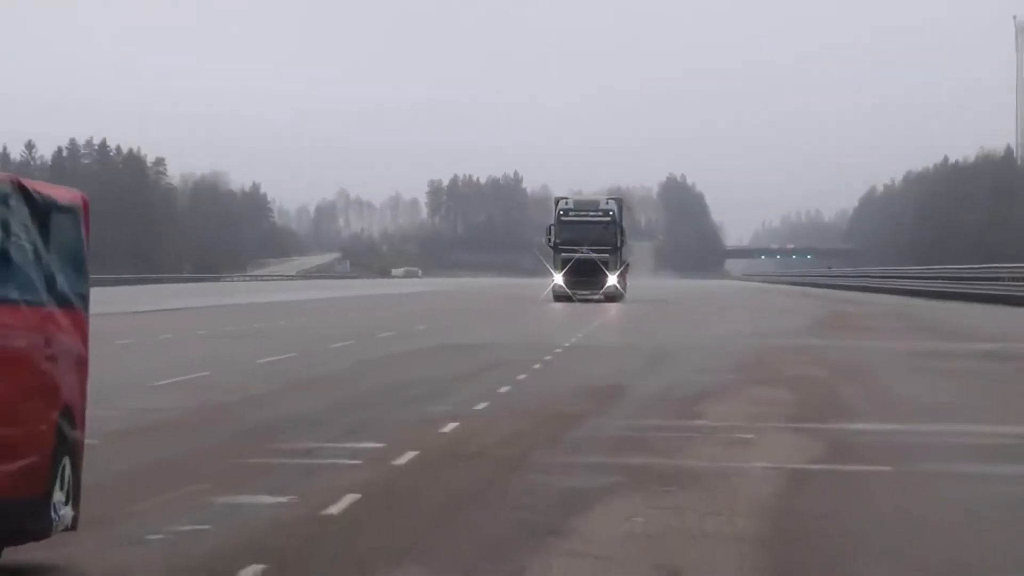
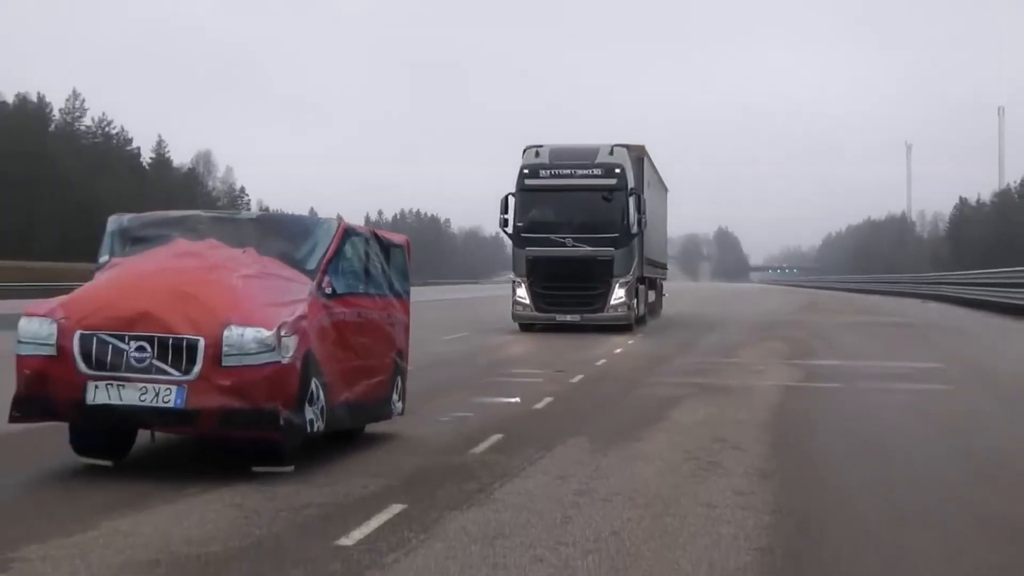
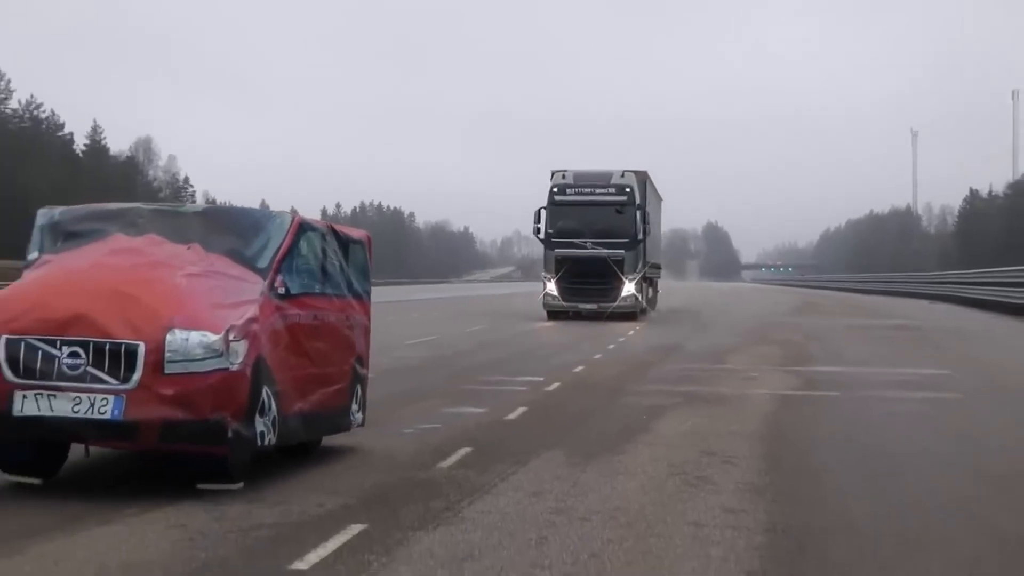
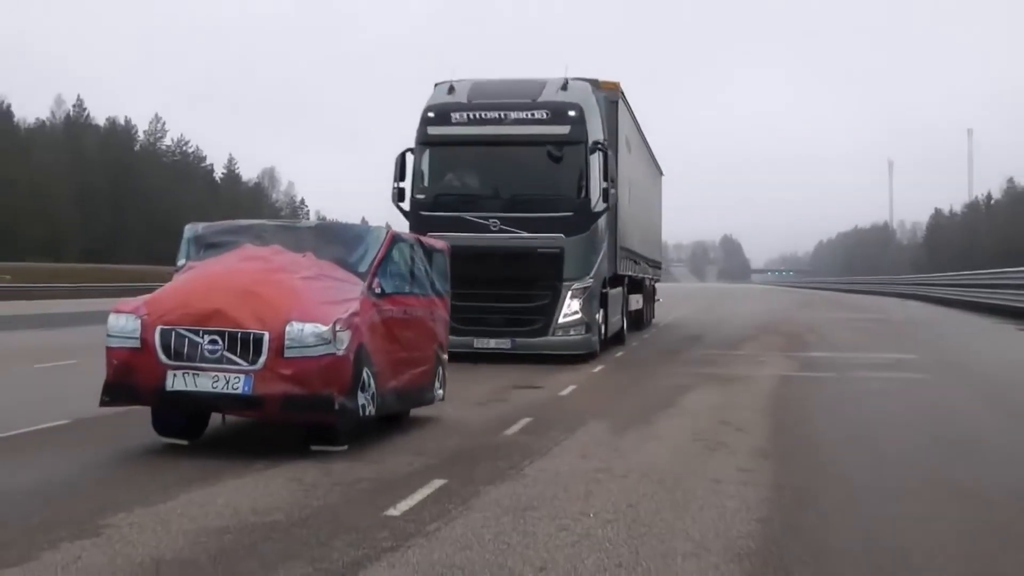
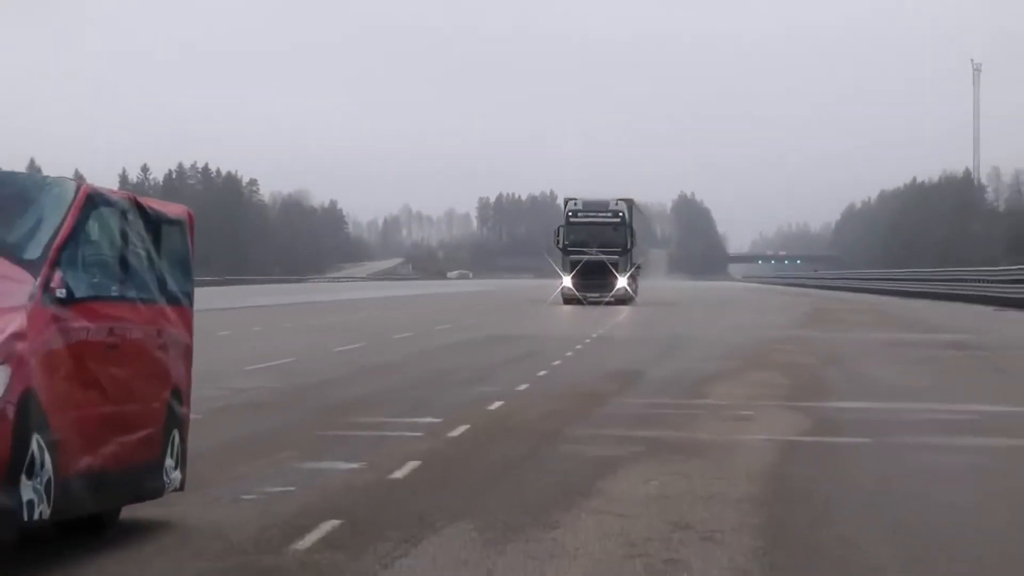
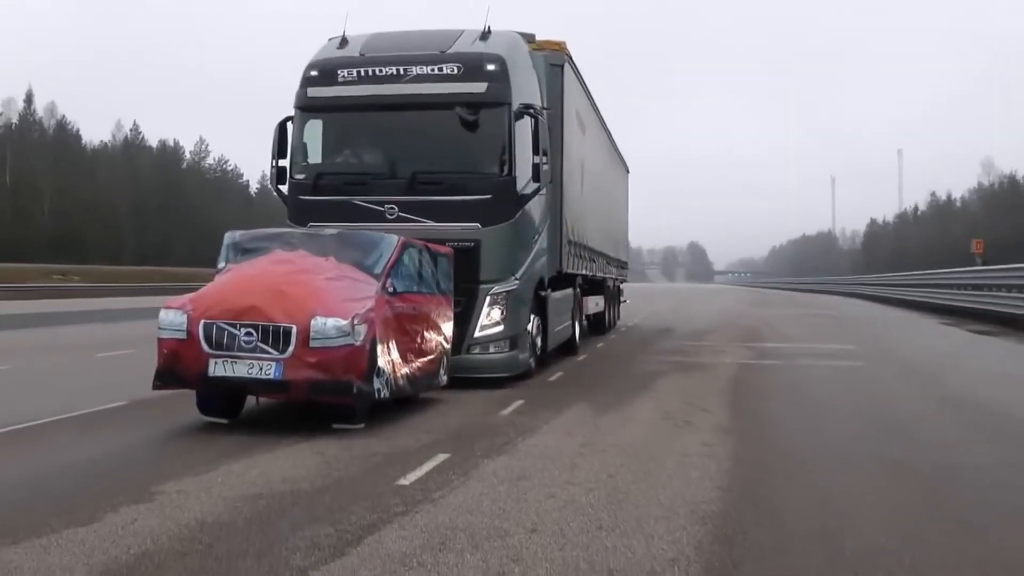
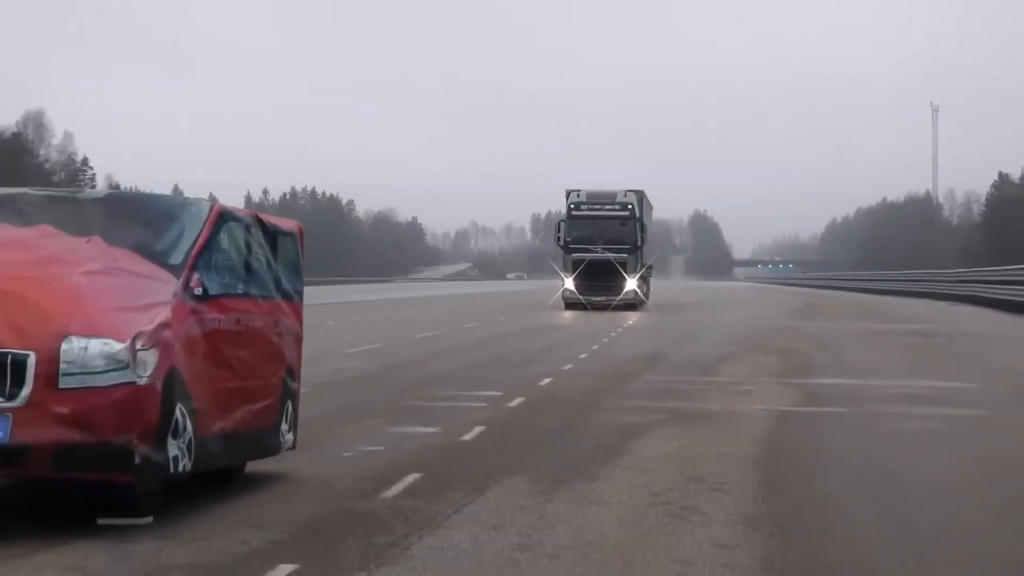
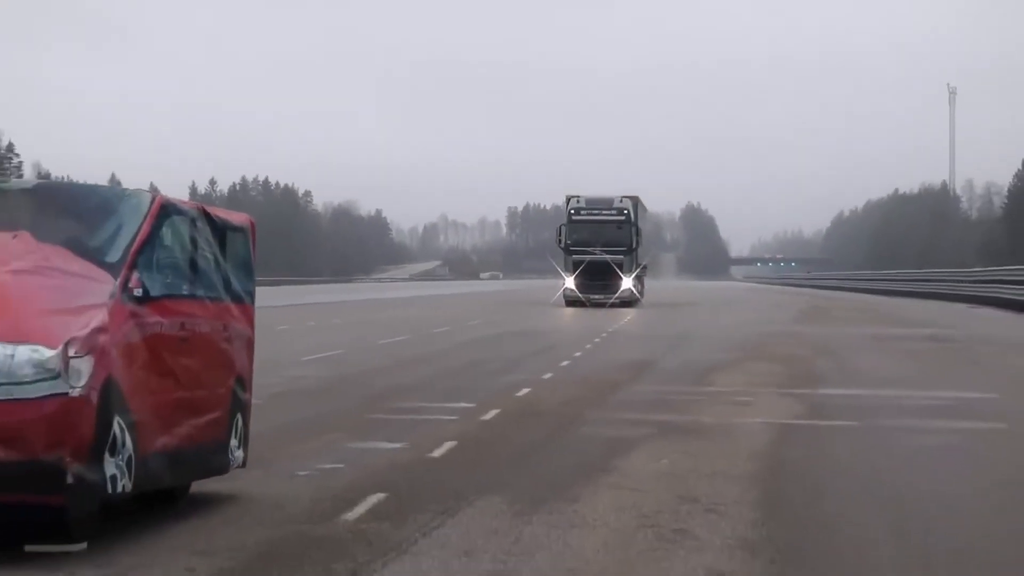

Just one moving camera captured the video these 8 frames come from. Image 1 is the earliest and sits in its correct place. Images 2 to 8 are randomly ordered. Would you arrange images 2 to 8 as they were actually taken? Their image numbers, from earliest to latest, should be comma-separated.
5, 8, 7, 3, 2, 4, 6
